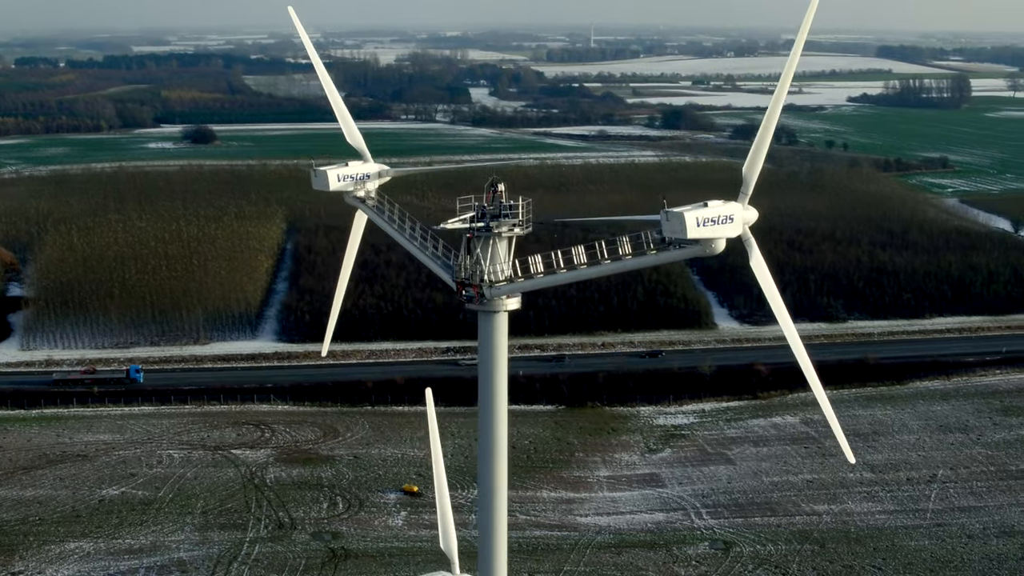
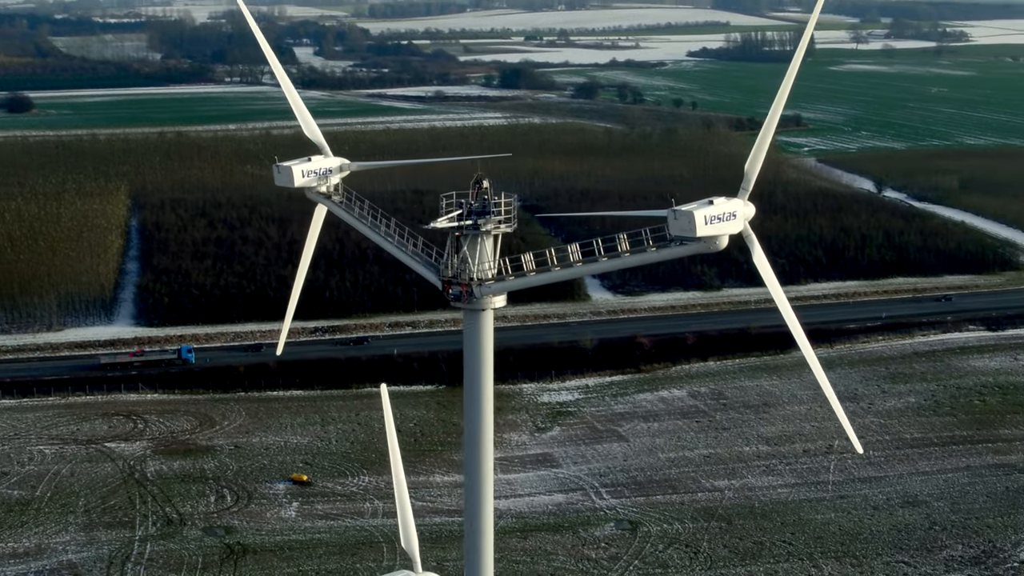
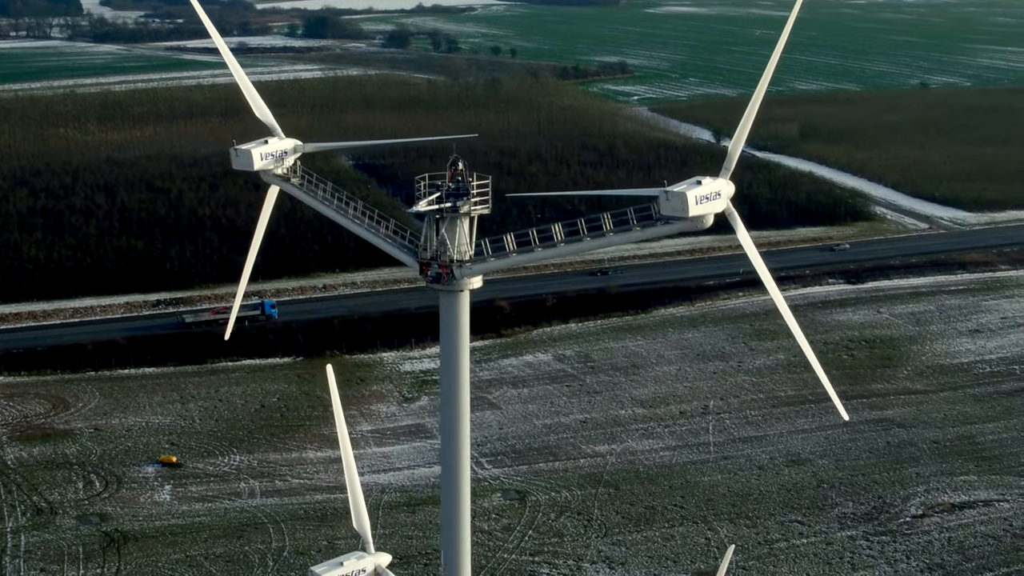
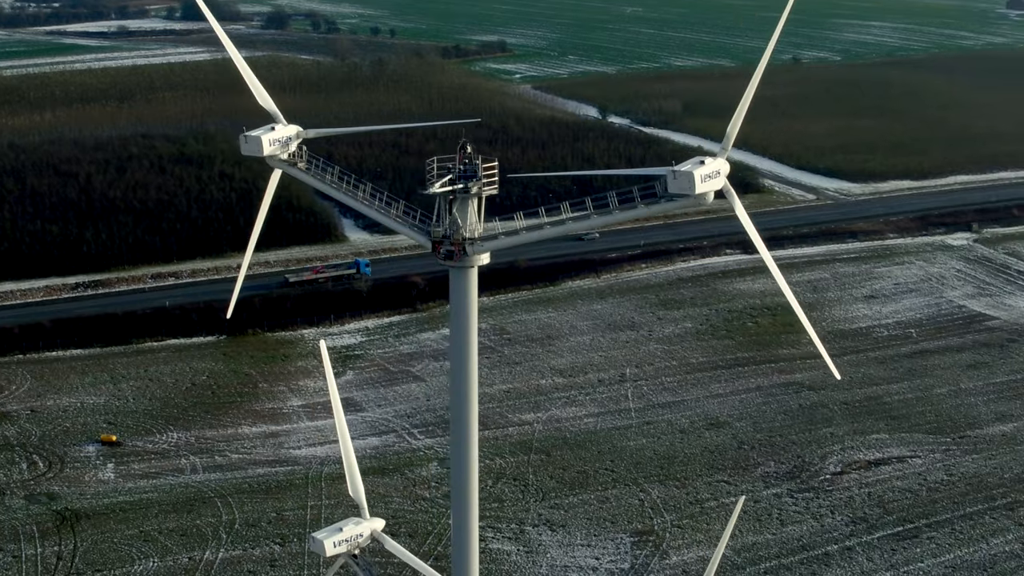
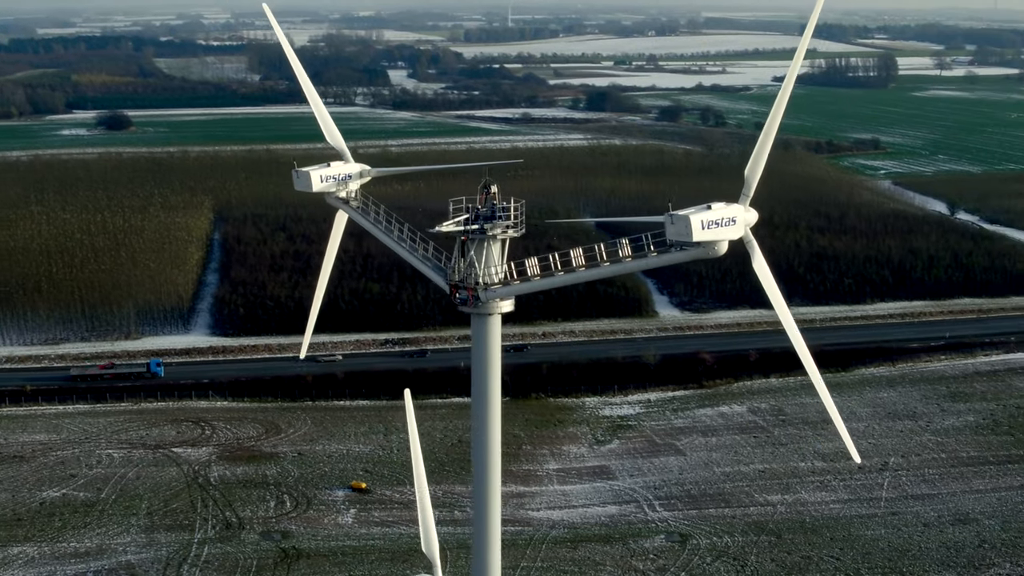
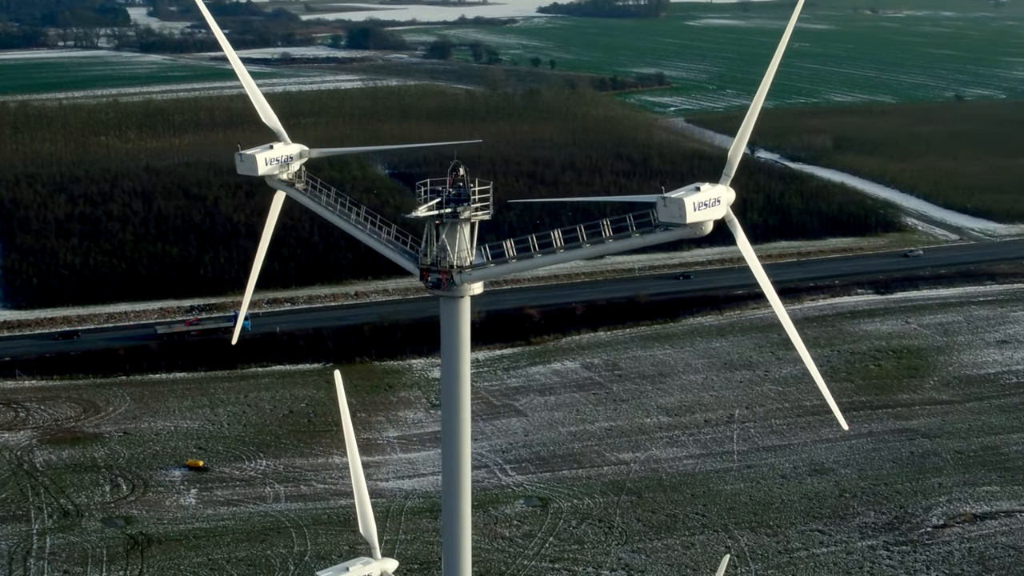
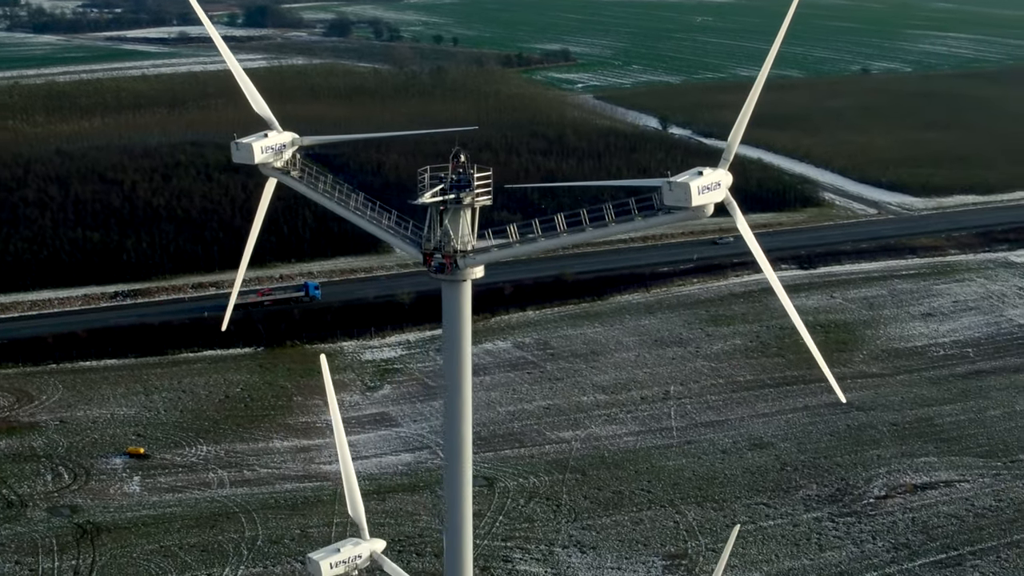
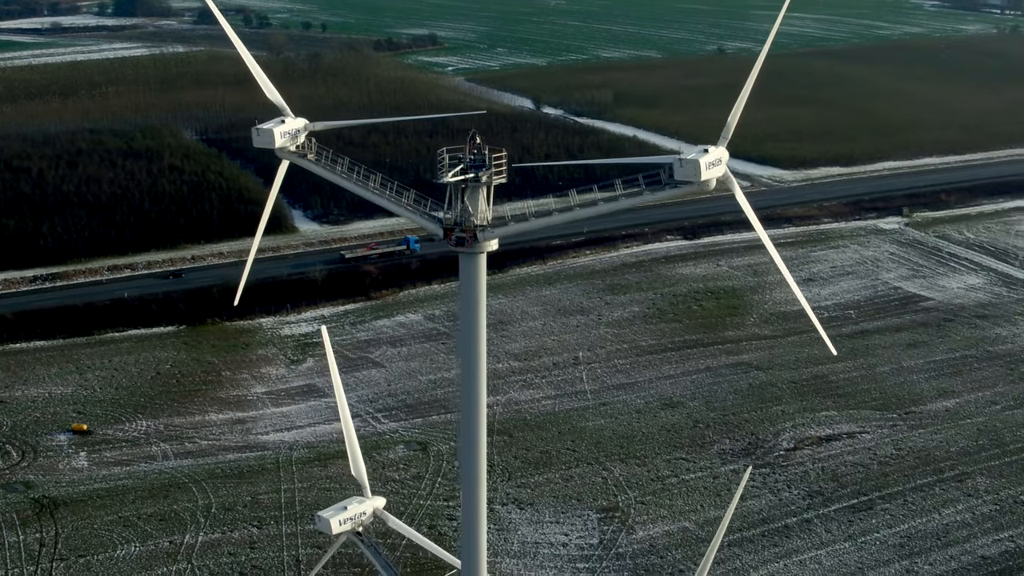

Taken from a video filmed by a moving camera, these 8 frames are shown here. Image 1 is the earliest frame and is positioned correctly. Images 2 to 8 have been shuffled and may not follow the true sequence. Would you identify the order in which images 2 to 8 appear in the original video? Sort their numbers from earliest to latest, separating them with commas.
5, 2, 6, 3, 7, 4, 8
